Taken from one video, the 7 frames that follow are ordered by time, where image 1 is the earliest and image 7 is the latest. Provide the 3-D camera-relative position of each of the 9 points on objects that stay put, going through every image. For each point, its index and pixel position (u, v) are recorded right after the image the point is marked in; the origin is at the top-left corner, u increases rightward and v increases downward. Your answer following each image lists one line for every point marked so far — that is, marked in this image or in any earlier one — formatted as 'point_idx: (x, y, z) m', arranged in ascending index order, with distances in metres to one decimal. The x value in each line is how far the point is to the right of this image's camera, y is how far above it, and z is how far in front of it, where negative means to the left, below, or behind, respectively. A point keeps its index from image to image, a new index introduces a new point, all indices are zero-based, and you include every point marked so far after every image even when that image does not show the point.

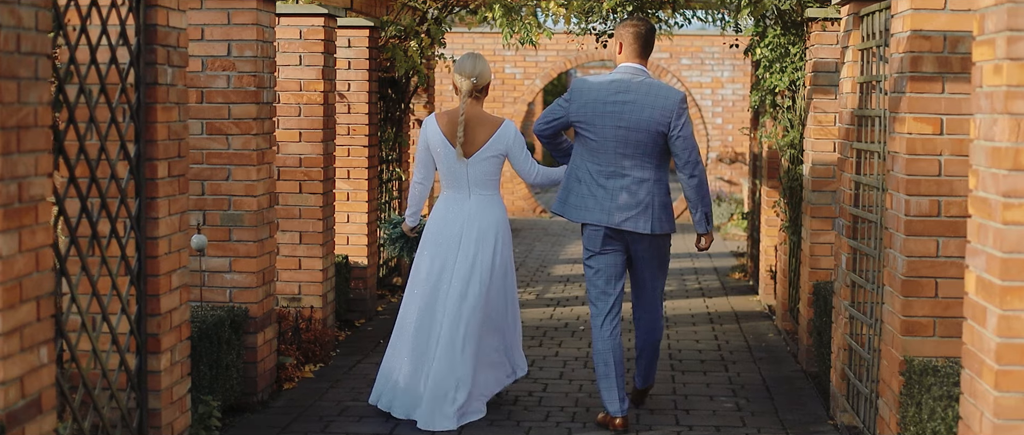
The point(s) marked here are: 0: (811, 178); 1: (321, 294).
0: (+1.1, +0.2, +6.3) m
1: (-0.7, -0.3, +6.5) m
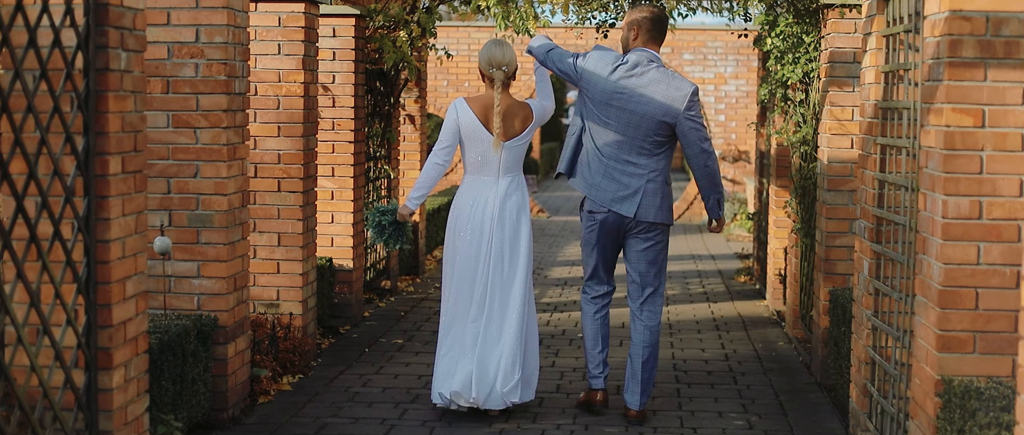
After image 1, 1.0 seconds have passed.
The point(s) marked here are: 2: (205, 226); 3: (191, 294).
0: (+1.1, +0.1, +5.8) m
1: (-0.8, -0.3, +6.1) m
2: (-0.9, 0.0, +4.9) m
3: (-1.0, -0.2, +5.0) m
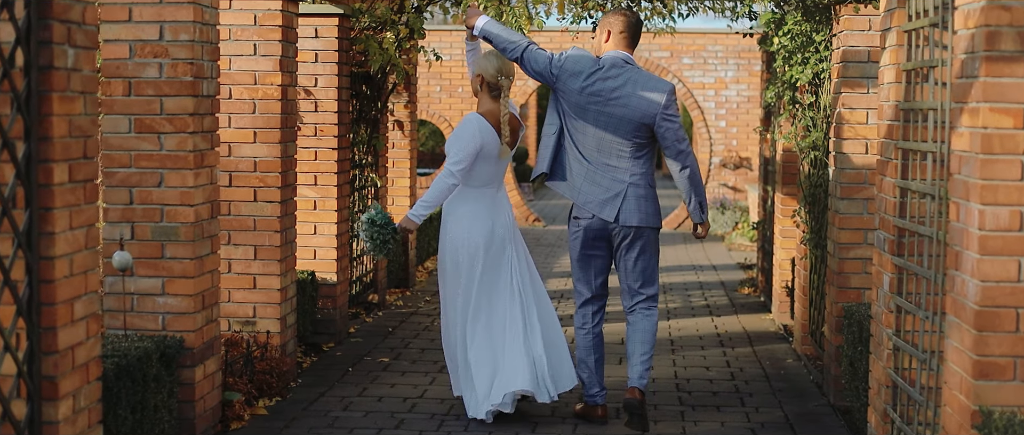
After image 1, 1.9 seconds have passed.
0: (+1.1, +0.1, +5.5) m
1: (-0.8, -0.3, +5.7) m
2: (-0.9, -0.1, +4.6) m
3: (-1.0, -0.3, +4.6) m
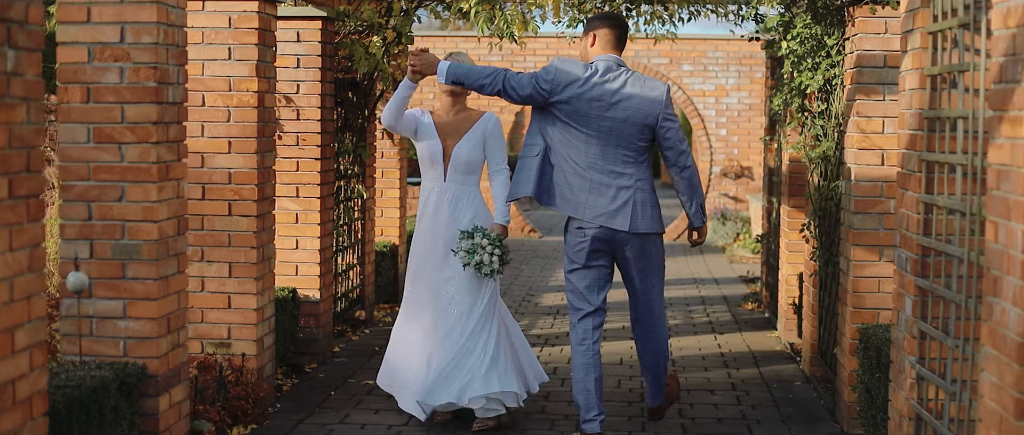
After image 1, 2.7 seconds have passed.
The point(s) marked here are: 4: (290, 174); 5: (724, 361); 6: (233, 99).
0: (+1.1, +0.1, +5.1) m
1: (-0.8, -0.4, +5.3) m
2: (-1.0, -0.1, +4.2) m
3: (-1.0, -0.3, +4.2) m
4: (-0.9, +0.2, +6.5) m
5: (+0.9, -0.6, +6.7) m
6: (-0.9, +0.4, +5.2) m
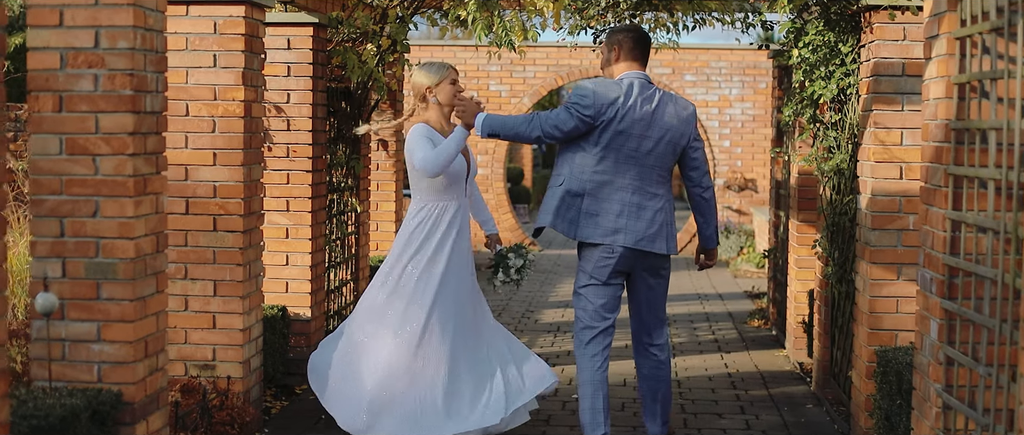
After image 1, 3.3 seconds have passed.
0: (+1.1, 0.0, +4.9) m
1: (-0.8, -0.4, +5.1) m
2: (-1.0, -0.1, +4.0) m
3: (-1.0, -0.4, +4.0) m
4: (-0.9, +0.1, +6.3) m
5: (+0.9, -0.6, +6.4) m
6: (-0.9, +0.3, +5.0) m
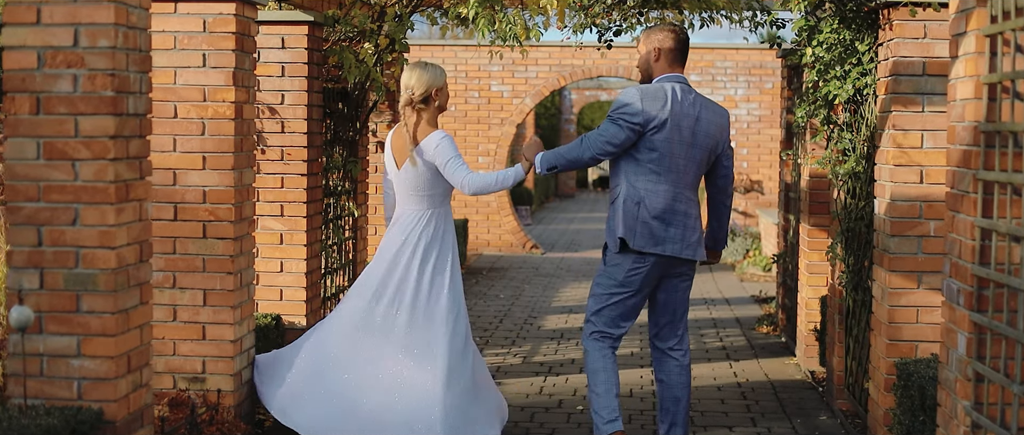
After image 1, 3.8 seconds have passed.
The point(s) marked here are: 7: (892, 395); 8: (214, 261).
0: (+1.1, 0.0, +4.7) m
1: (-0.8, -0.5, +4.9) m
2: (-1.0, -0.2, +3.7) m
3: (-1.0, -0.4, +3.8) m
4: (-0.9, +0.1, +6.1) m
5: (+0.9, -0.7, +6.2) m
6: (-0.9, +0.3, +4.8) m
7: (+1.1, -0.5, +4.6) m
8: (-0.9, -0.1, +4.8) m
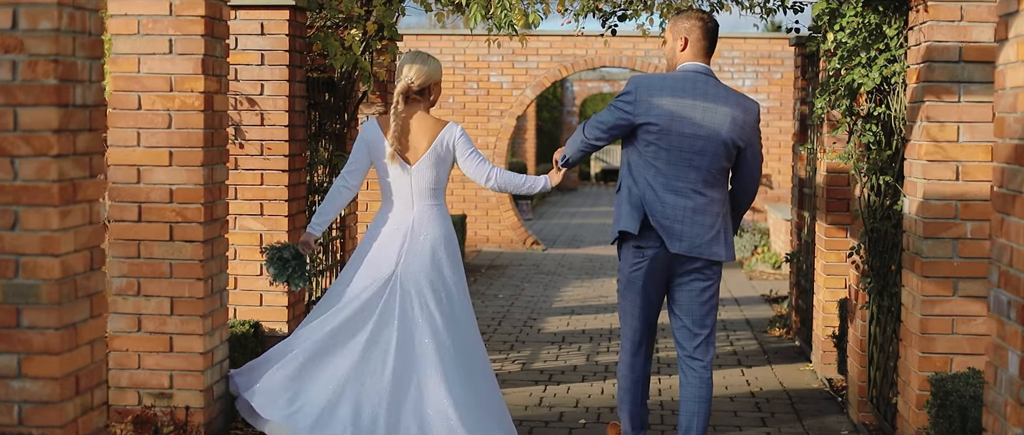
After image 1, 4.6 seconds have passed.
0: (+1.1, 0.0, +4.2) m
1: (-0.8, -0.5, +4.5) m
2: (-1.0, -0.2, +3.3) m
3: (-1.0, -0.4, +3.4) m
4: (-0.9, +0.1, +5.7) m
5: (+0.9, -0.6, +5.8) m
6: (-0.9, +0.3, +4.4) m
7: (+1.1, -0.5, +4.2) m
8: (-0.9, -0.1, +4.4) m
